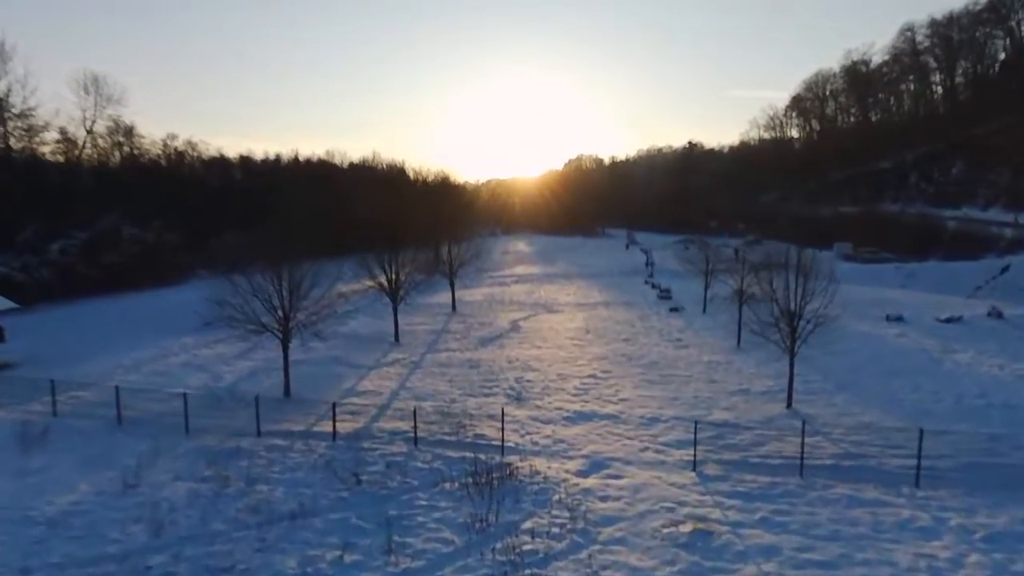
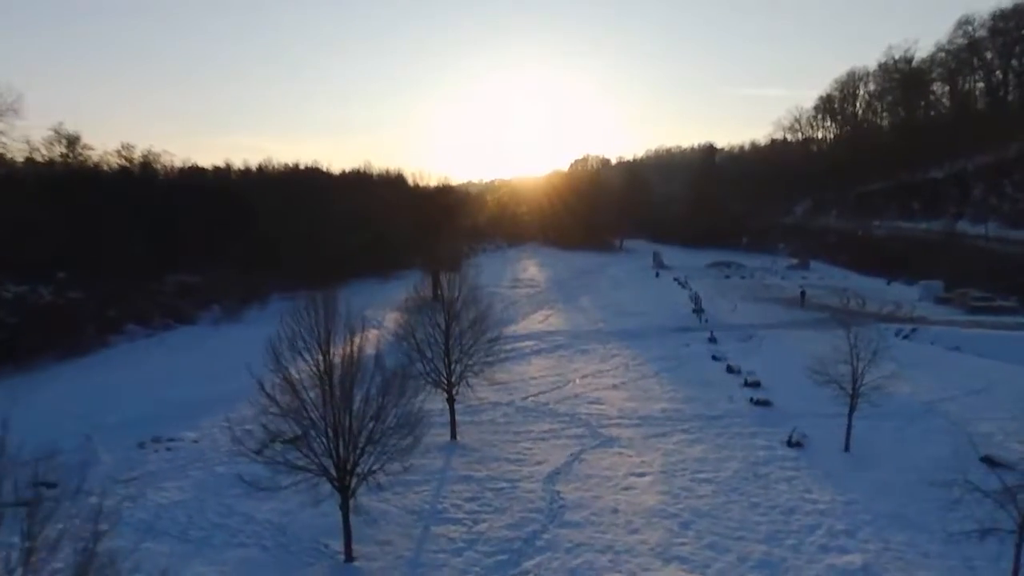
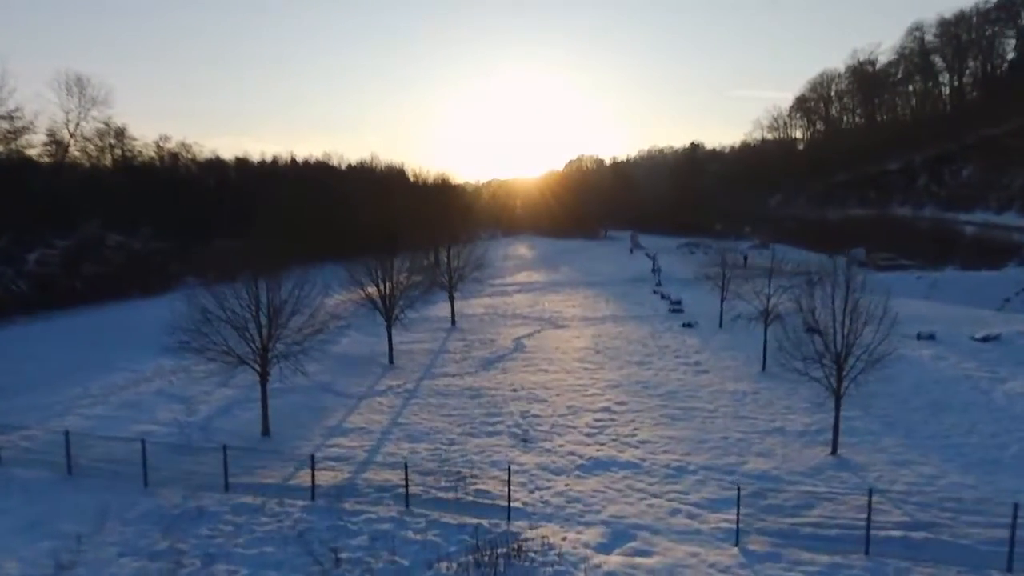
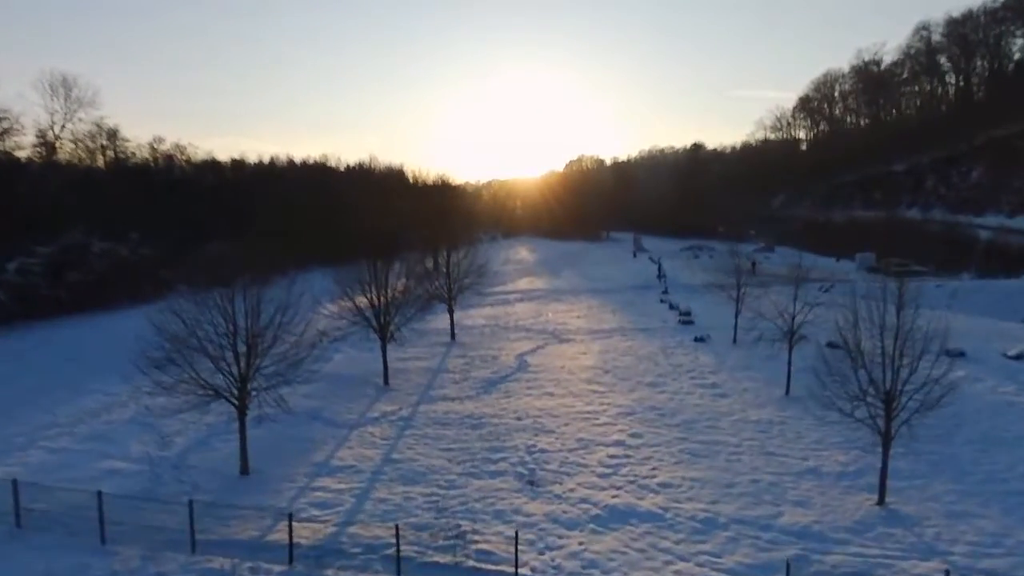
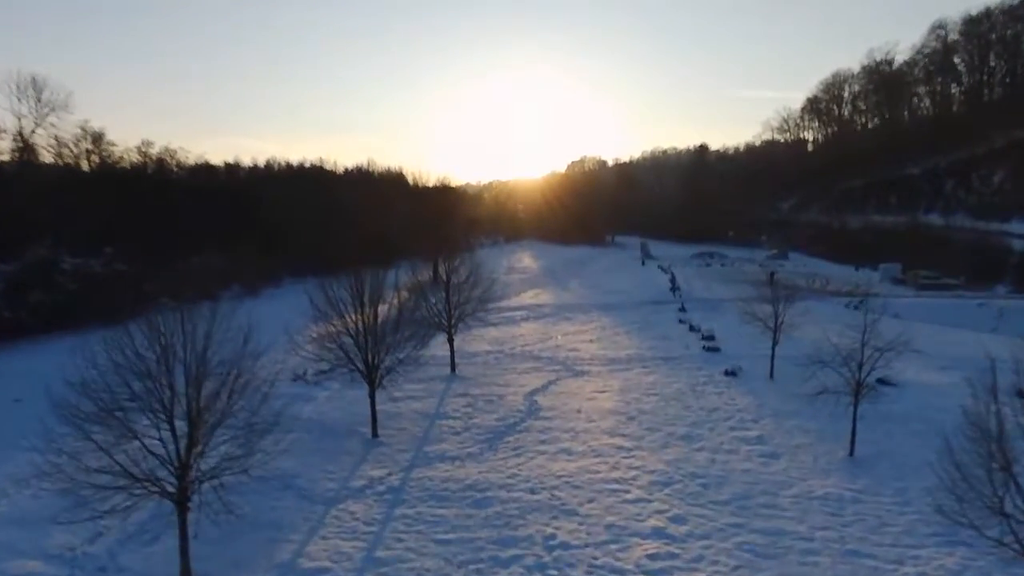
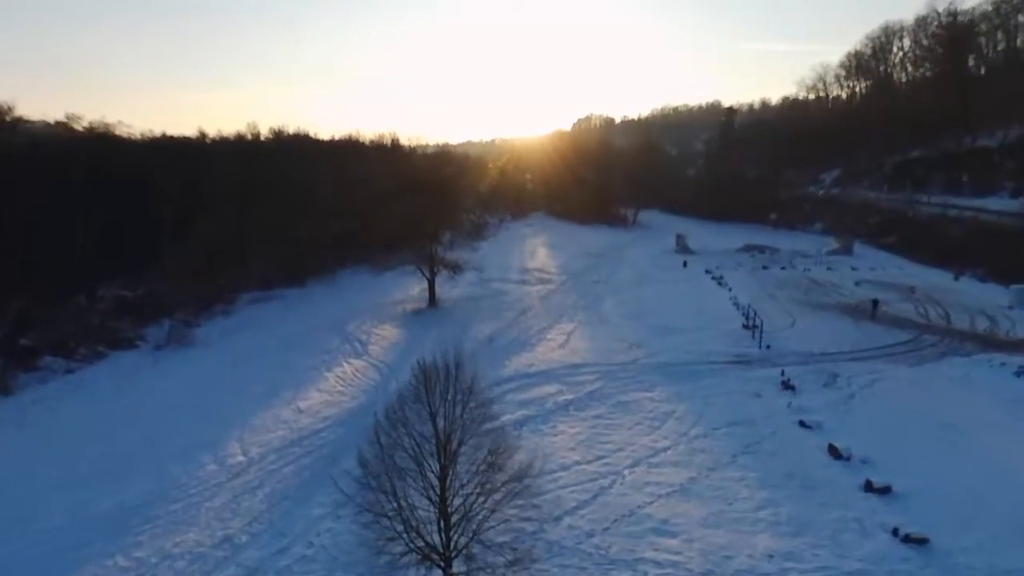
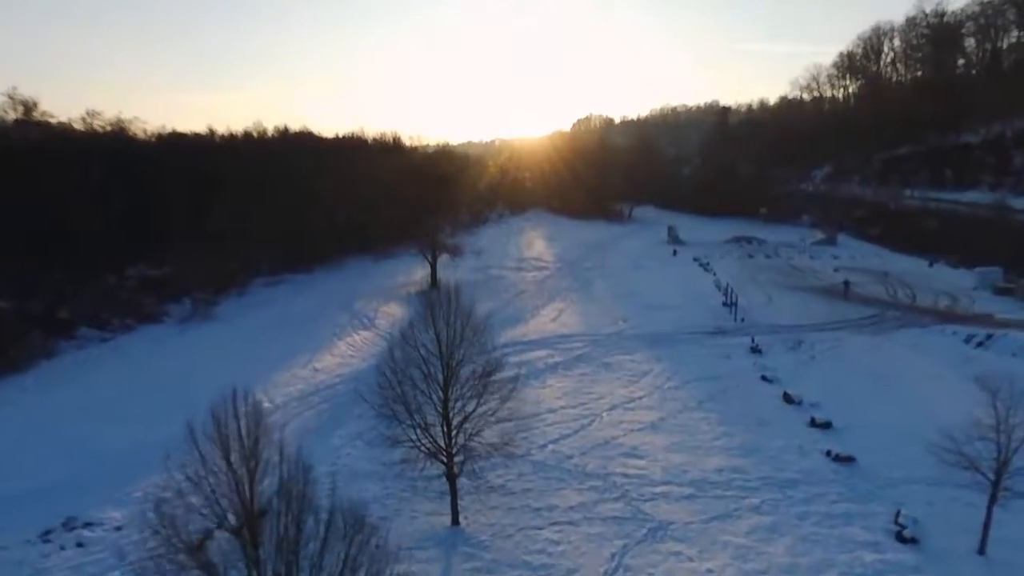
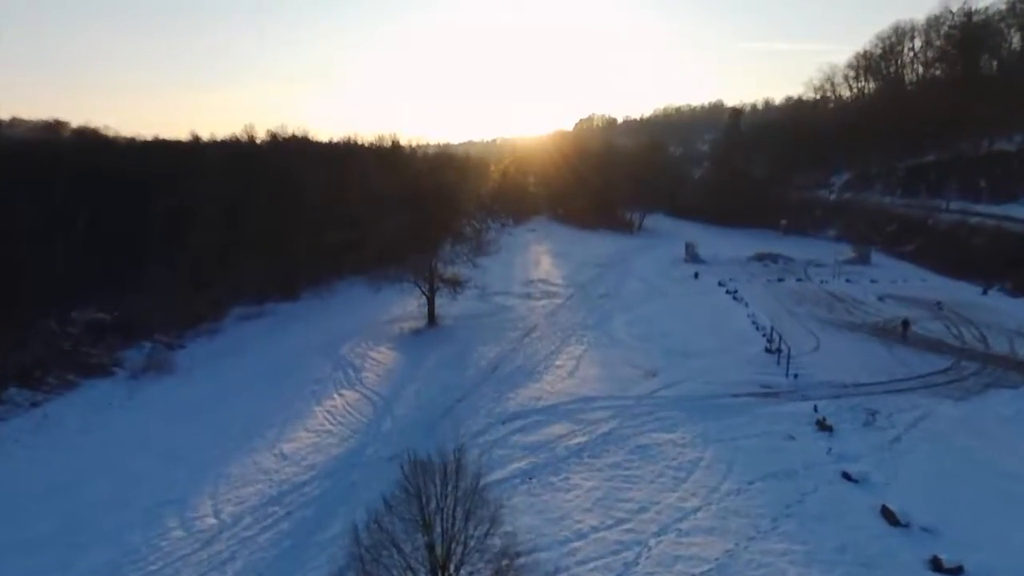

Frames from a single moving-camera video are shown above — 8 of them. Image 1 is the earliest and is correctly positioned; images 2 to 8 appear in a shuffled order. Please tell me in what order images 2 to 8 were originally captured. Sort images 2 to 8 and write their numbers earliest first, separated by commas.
3, 4, 5, 2, 7, 6, 8
